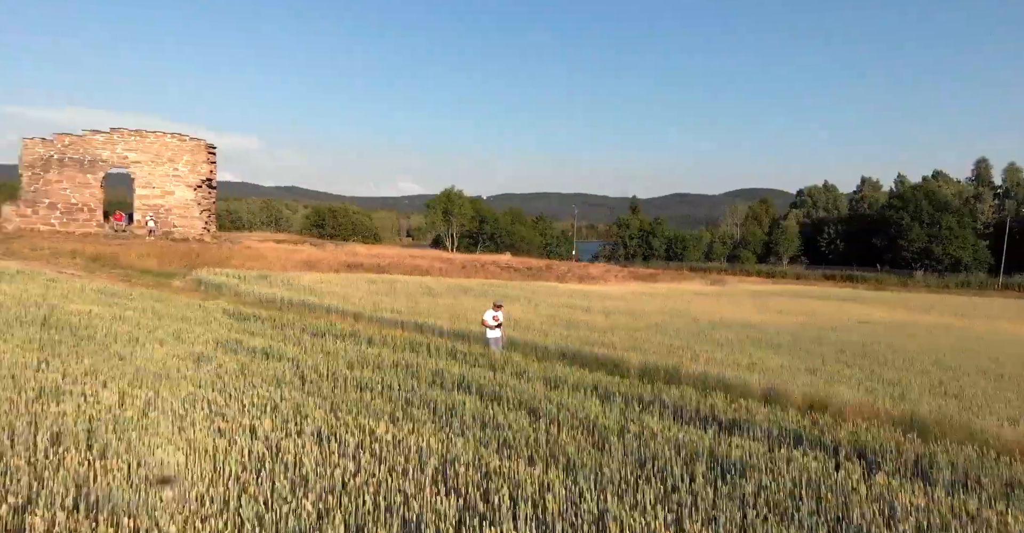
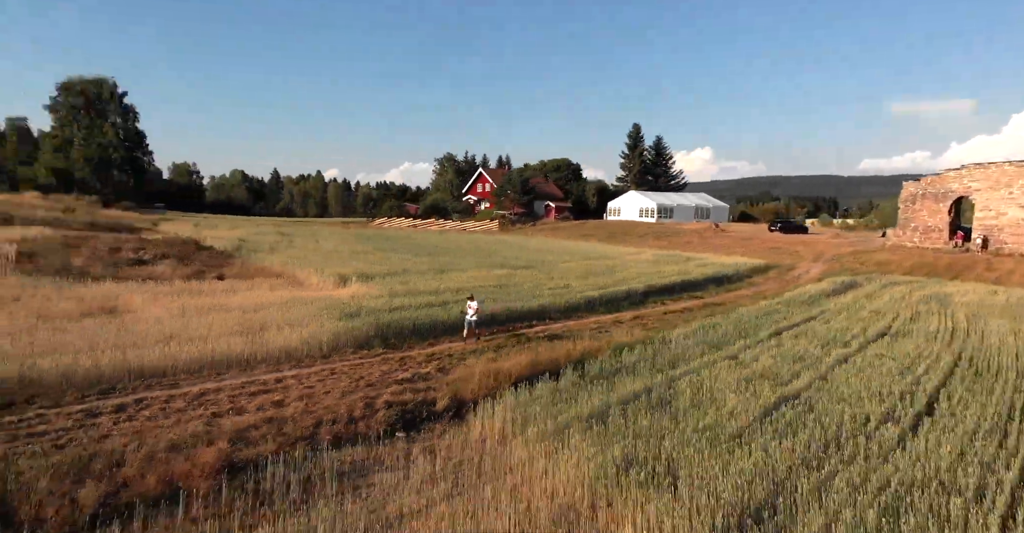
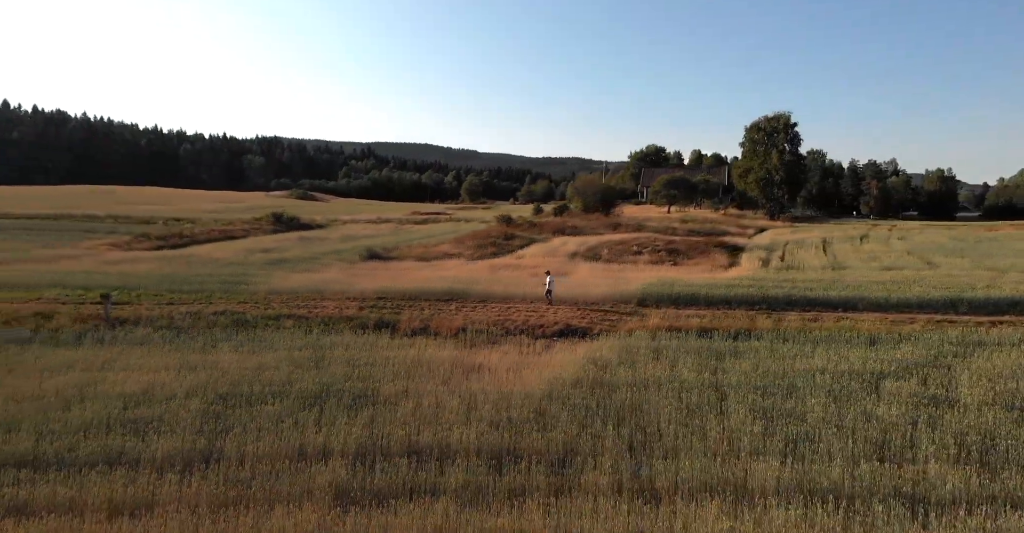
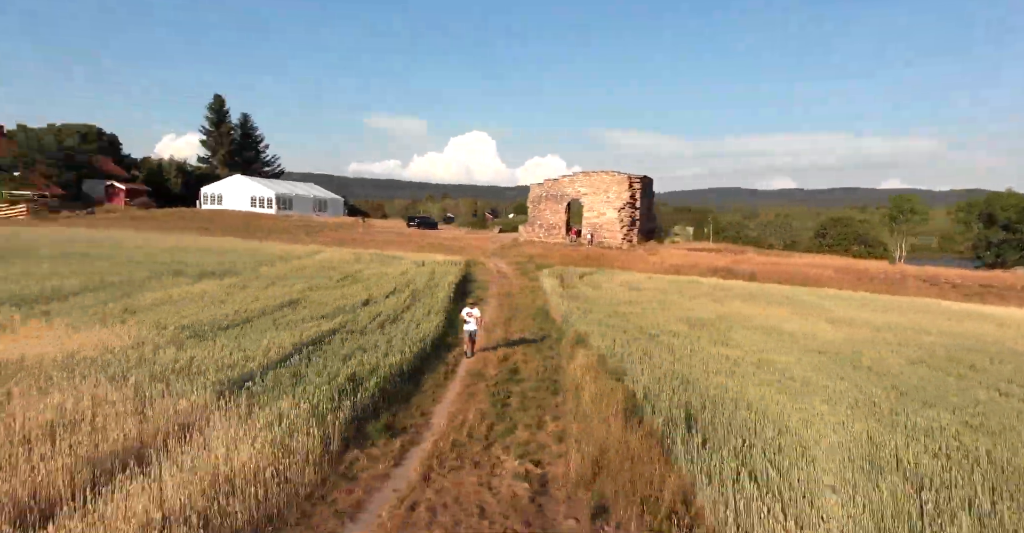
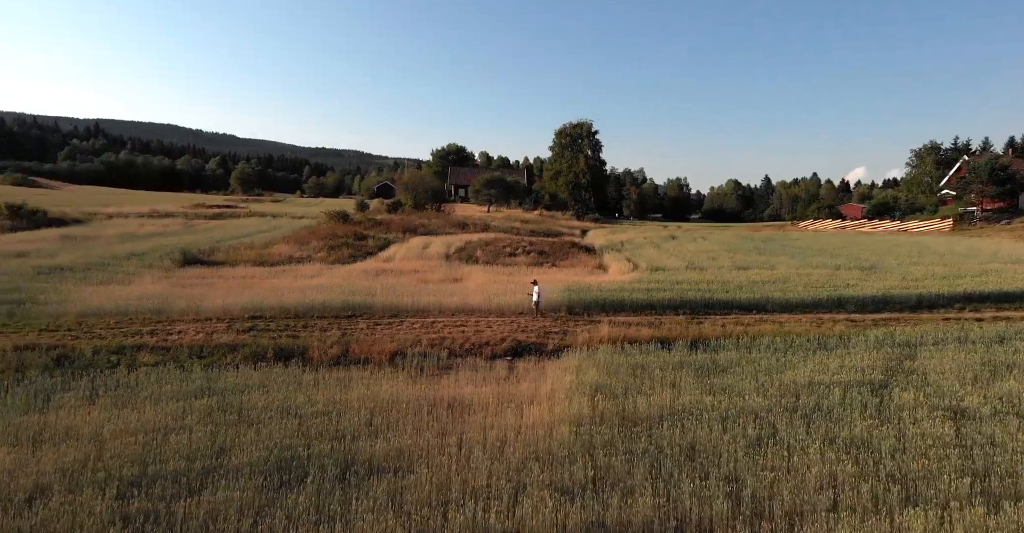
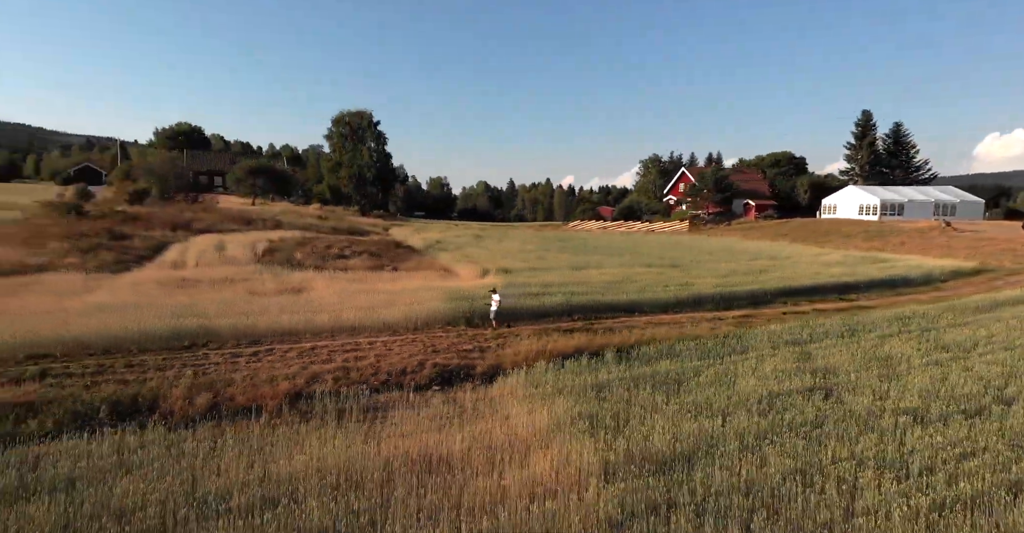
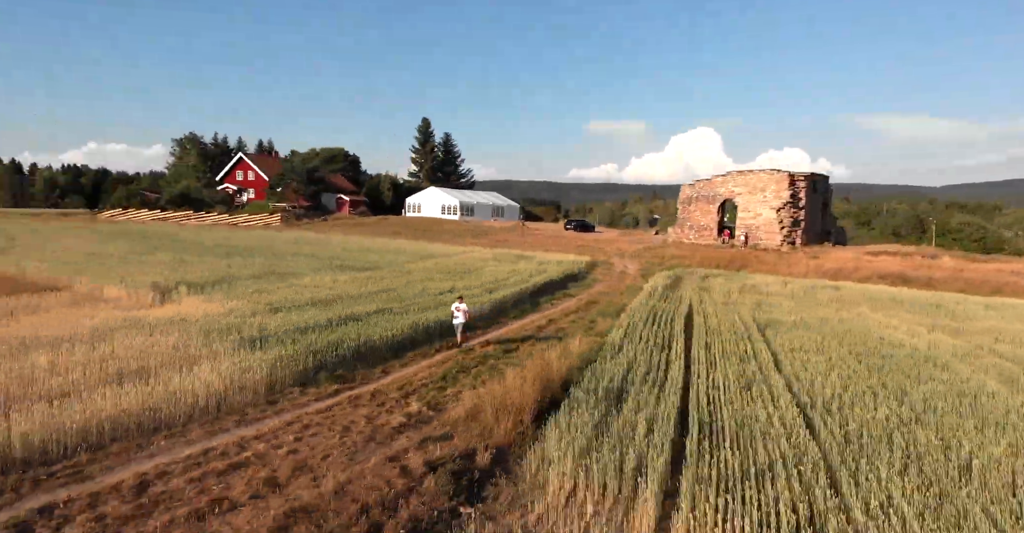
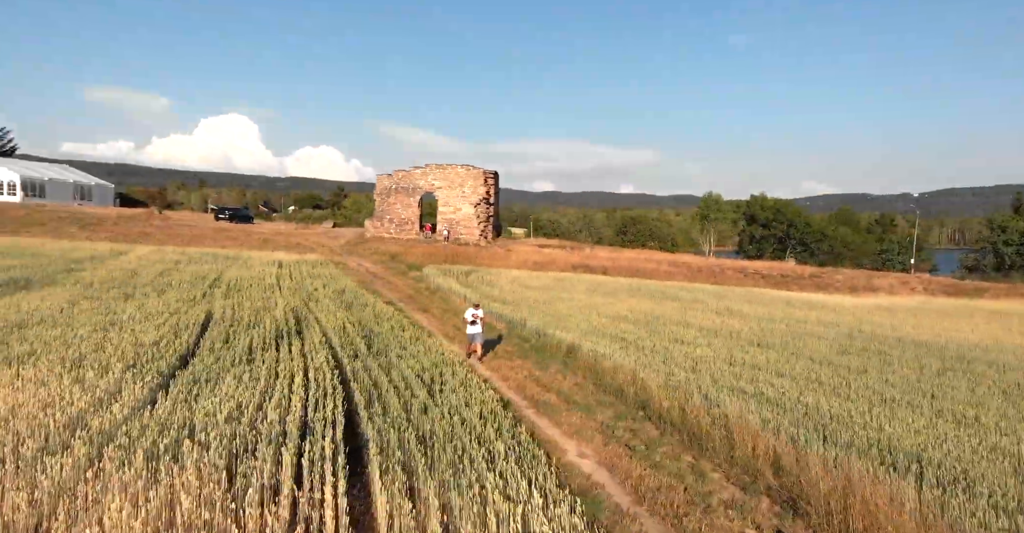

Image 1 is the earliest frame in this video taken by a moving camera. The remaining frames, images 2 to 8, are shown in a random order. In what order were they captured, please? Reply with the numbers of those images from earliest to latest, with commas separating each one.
8, 4, 7, 2, 6, 5, 3
